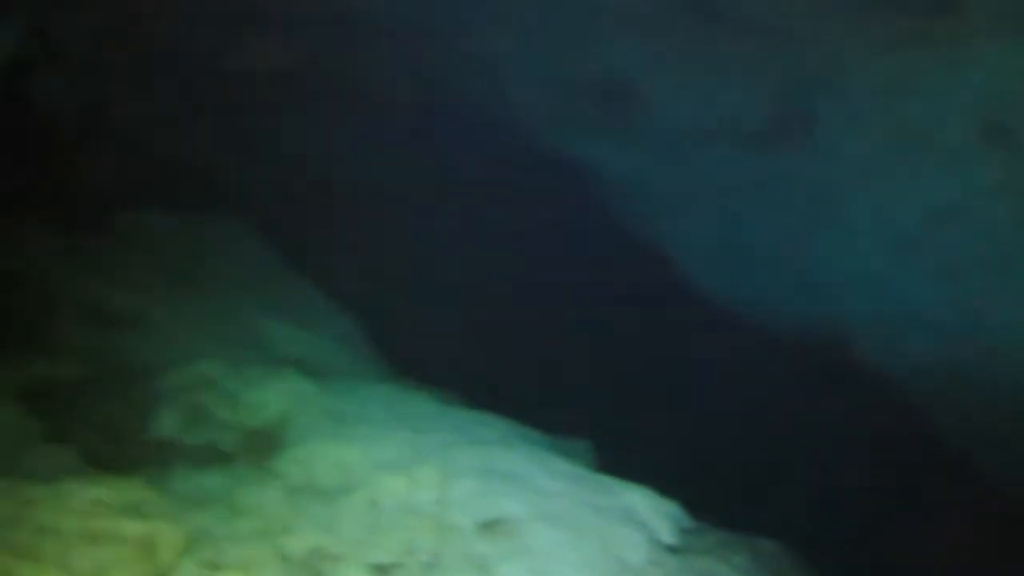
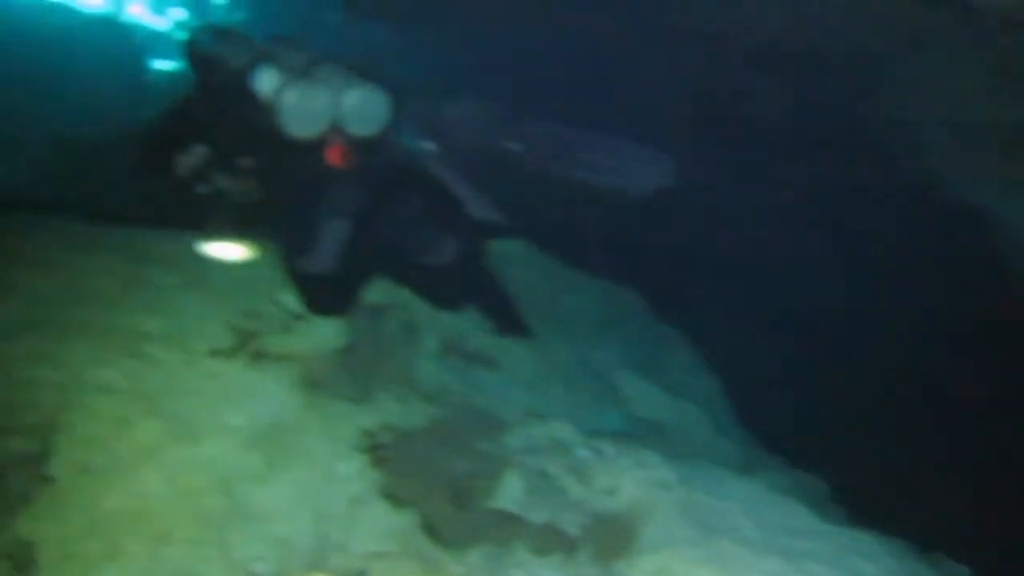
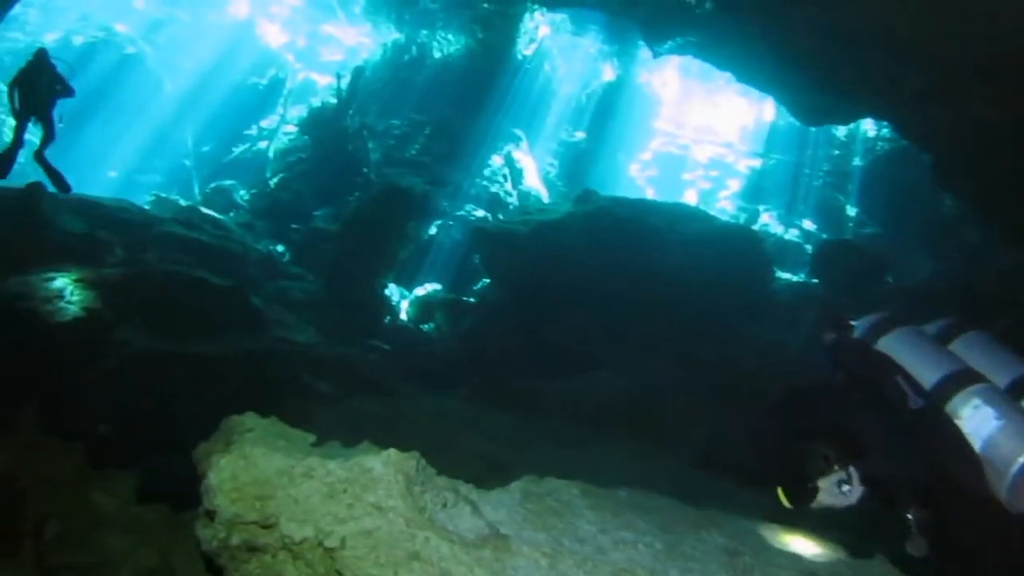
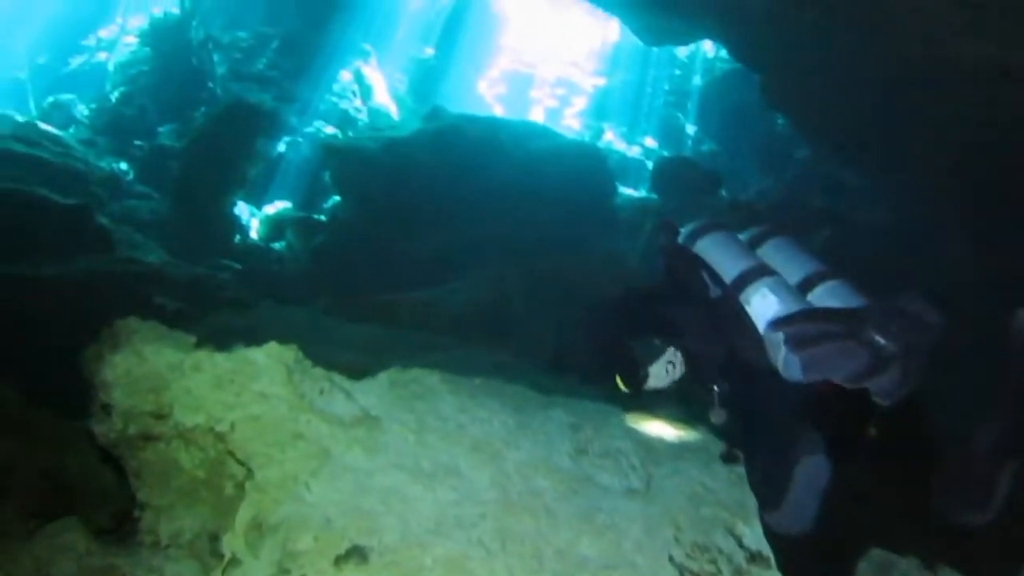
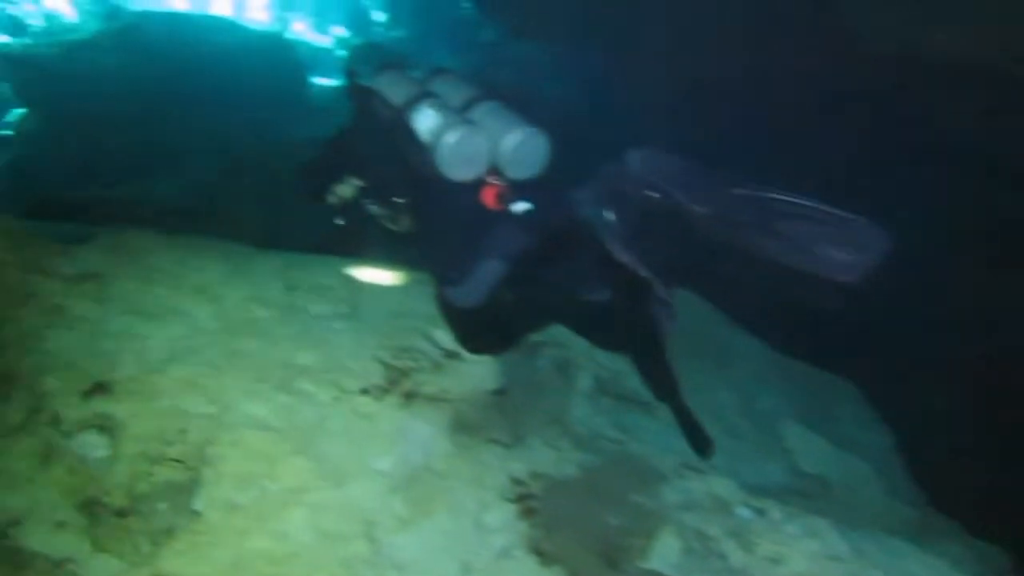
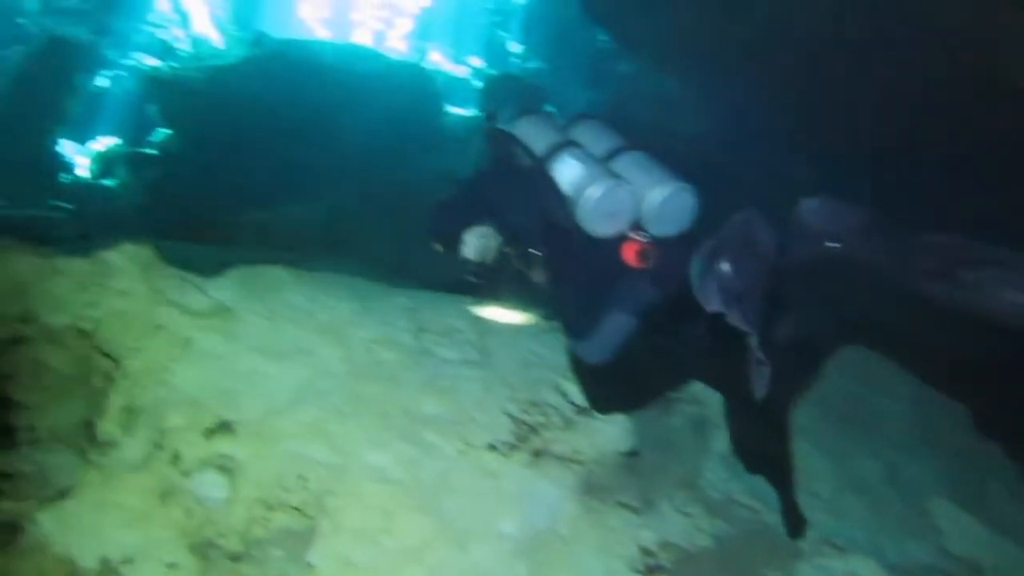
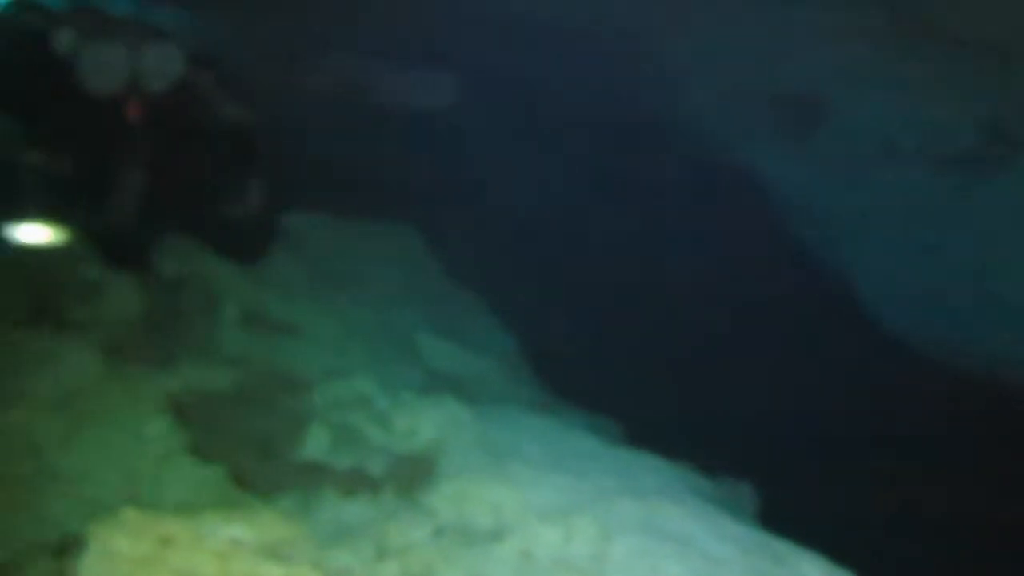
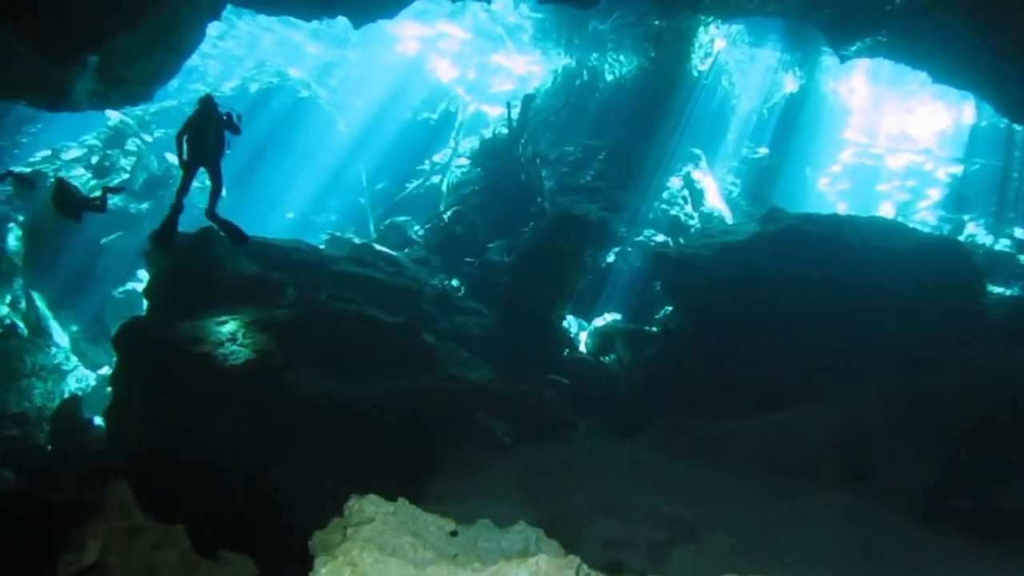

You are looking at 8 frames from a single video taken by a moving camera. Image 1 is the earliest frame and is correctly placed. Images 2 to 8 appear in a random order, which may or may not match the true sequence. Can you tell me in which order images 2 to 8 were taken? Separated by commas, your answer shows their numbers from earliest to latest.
7, 2, 5, 6, 4, 3, 8
